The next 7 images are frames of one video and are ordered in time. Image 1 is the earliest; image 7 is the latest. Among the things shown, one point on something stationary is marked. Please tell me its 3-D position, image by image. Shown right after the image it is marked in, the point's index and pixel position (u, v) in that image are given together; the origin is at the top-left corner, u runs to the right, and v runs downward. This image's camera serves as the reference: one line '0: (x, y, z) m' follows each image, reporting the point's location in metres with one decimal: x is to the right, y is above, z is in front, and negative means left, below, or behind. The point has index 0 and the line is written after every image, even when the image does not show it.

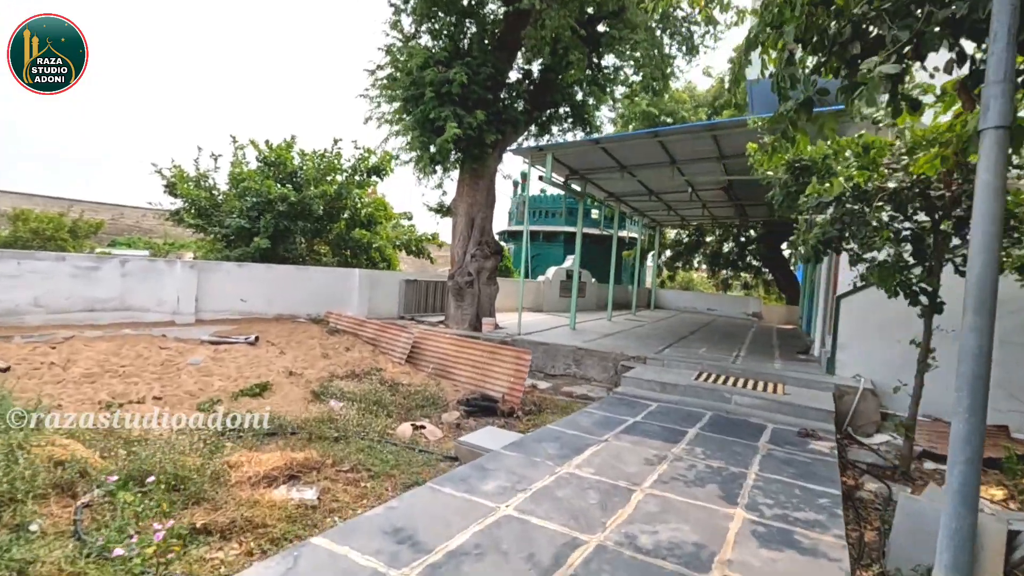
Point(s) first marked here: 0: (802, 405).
0: (+2.9, -1.2, +5.3) m
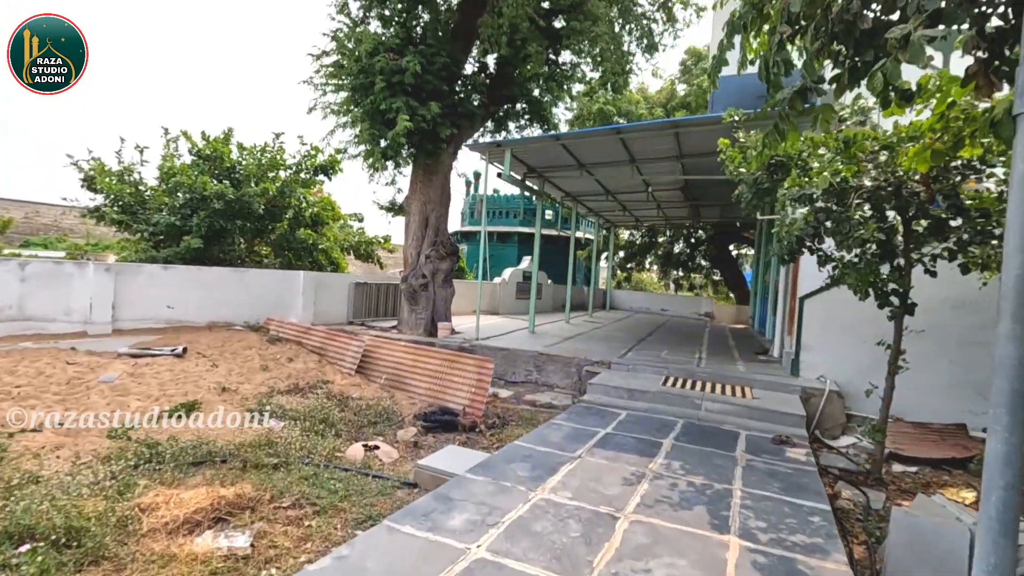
0: (+2.5, -1.2, +5.1) m
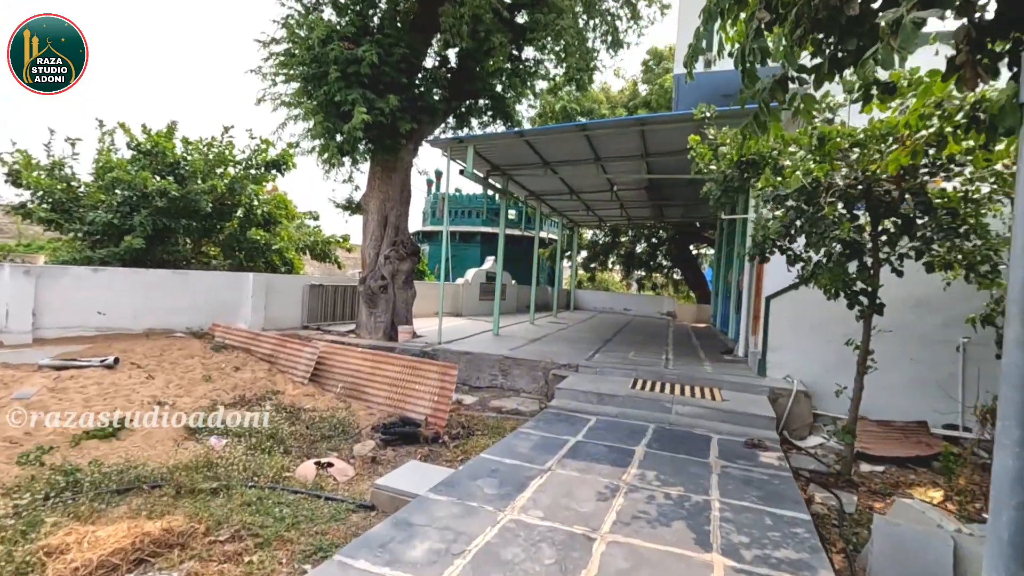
0: (+2.2, -1.2, +5.1) m
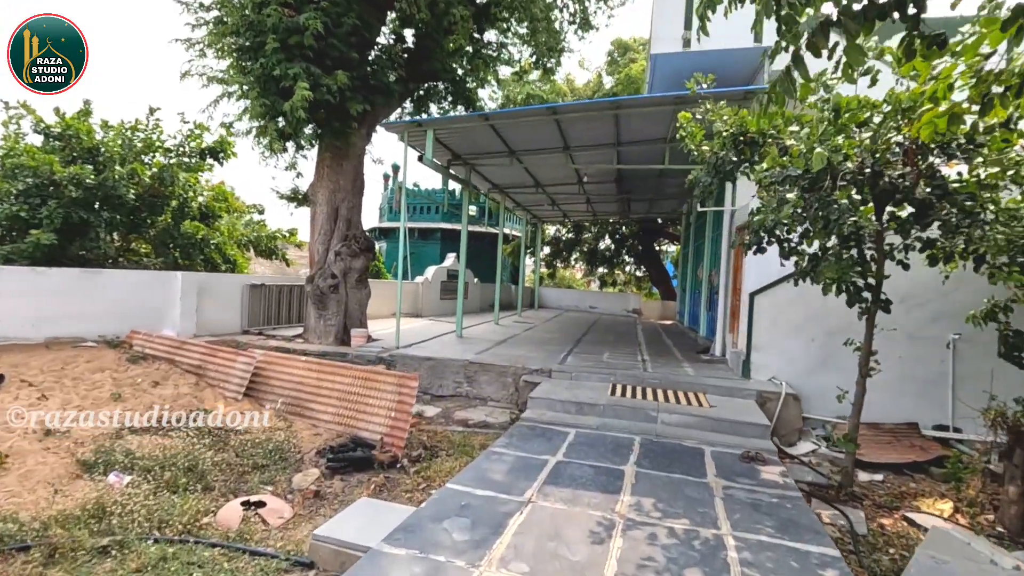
0: (+1.9, -1.1, +4.6) m
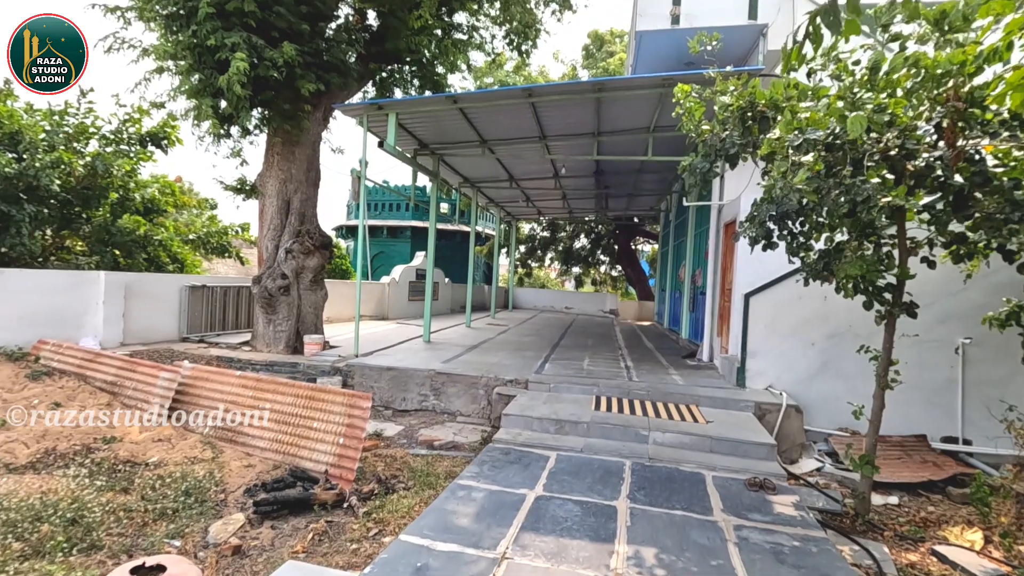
0: (+1.7, -1.2, +4.1) m
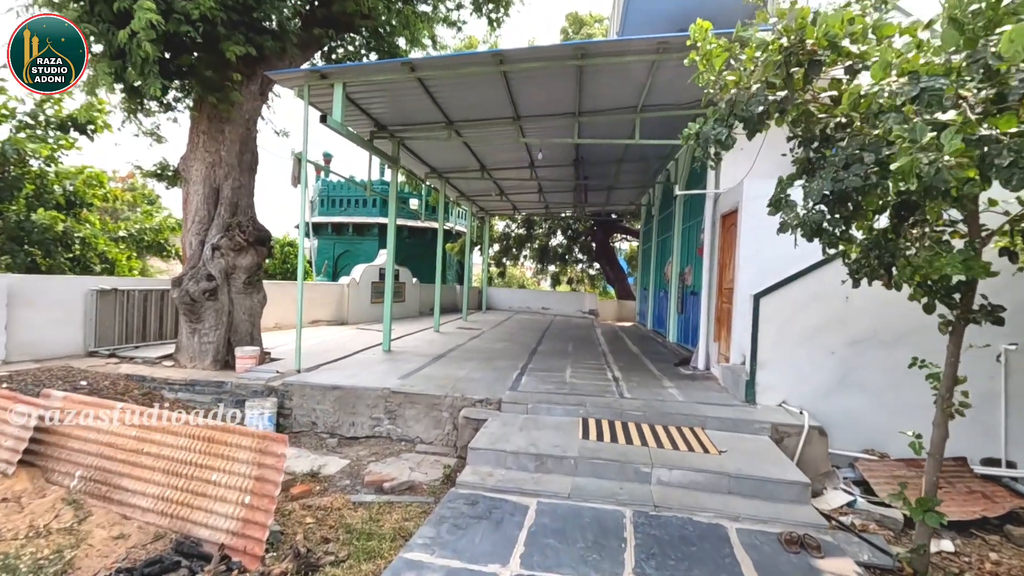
0: (+1.5, -1.2, +3.2) m
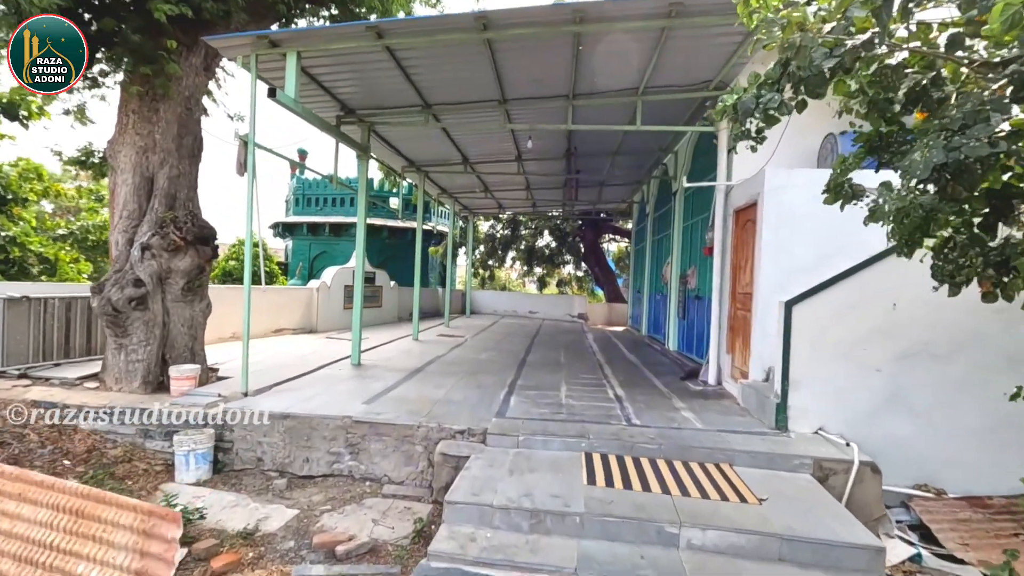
0: (+1.5, -1.2, +2.5) m
